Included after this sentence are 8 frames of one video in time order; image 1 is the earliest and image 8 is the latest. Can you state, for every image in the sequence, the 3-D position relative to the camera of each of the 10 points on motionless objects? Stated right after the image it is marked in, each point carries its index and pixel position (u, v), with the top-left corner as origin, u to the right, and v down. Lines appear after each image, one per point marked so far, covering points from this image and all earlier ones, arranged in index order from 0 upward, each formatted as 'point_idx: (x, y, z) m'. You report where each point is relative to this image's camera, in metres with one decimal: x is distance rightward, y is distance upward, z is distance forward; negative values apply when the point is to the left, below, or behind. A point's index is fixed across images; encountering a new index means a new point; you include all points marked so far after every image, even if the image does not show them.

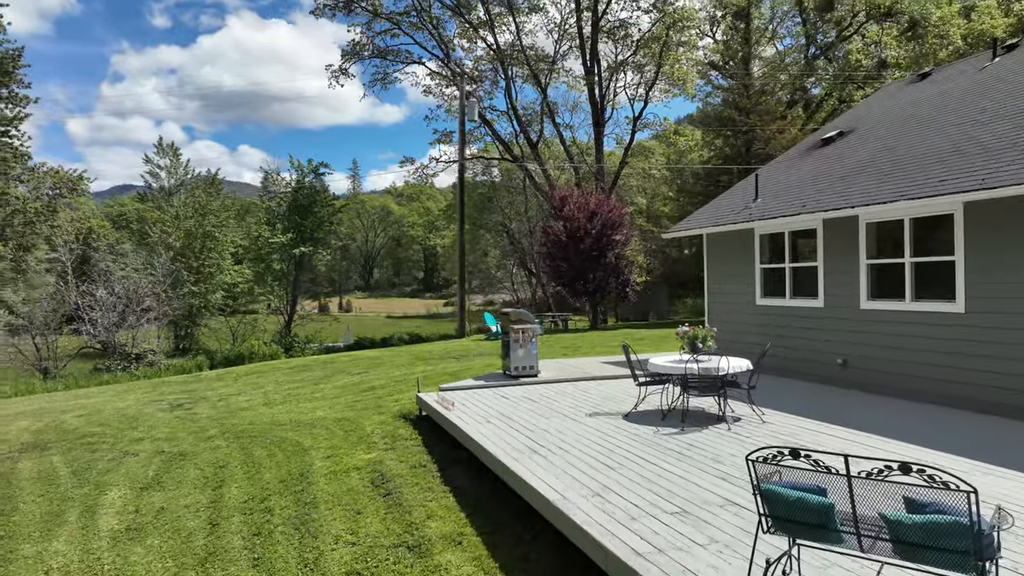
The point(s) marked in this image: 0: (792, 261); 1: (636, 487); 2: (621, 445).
0: (+3.1, +0.3, +7.8) m
1: (+0.7, -1.1, +3.9) m
2: (+0.8, -1.1, +4.9) m
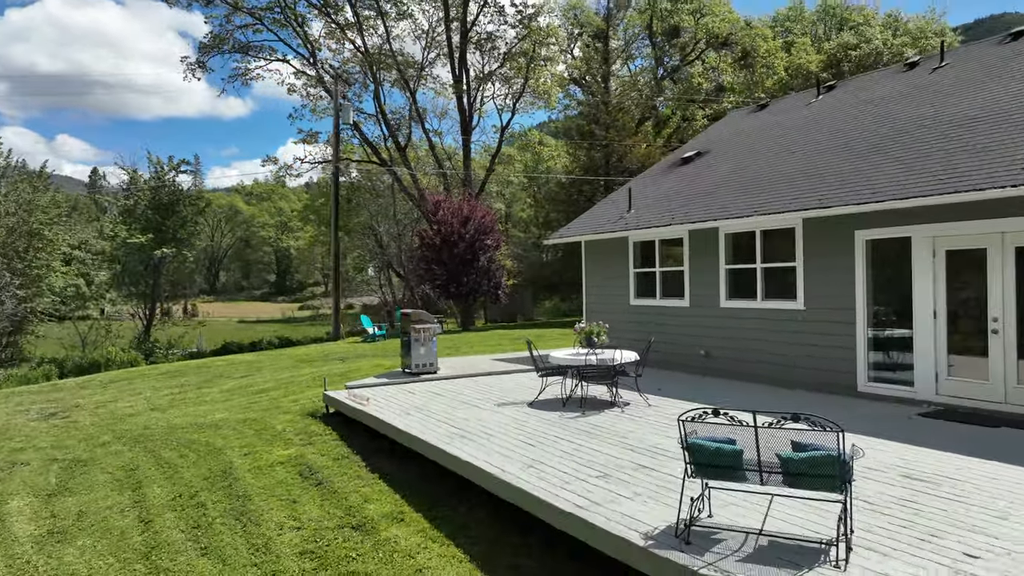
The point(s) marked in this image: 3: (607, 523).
0: (+1.9, +0.3, +8.8) m
1: (+0.4, -1.1, +4.6) m
2: (+0.2, -1.1, +5.5) m
3: (+0.5, -1.1, +3.5) m
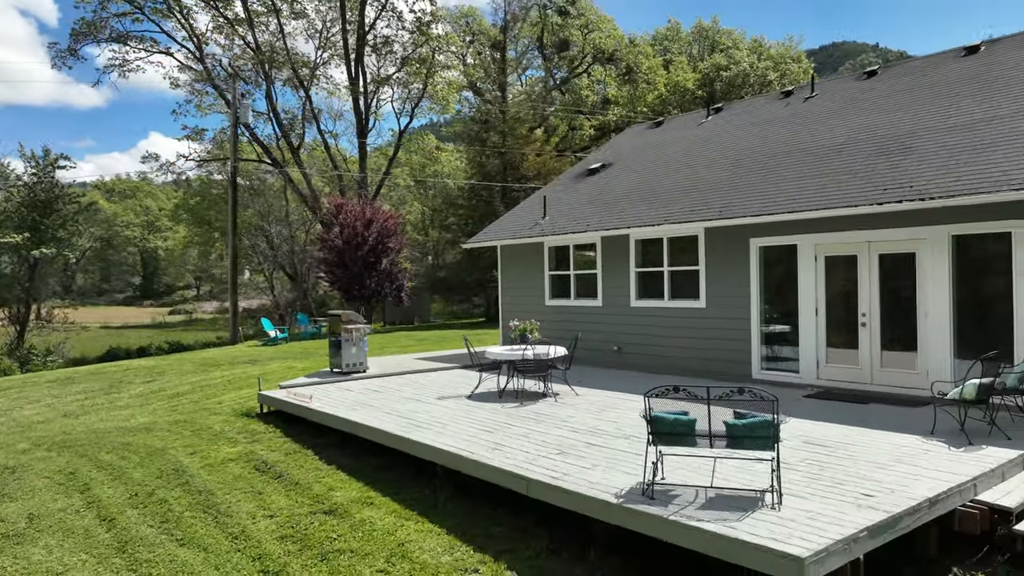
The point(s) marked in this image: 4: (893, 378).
0: (+0.9, +0.3, +9.5) m
1: (+0.1, -1.1, +5.1) m
2: (-0.2, -1.1, +6.0) m
3: (+0.4, -1.1, +4.0) m
4: (+3.5, -0.8, +6.4) m
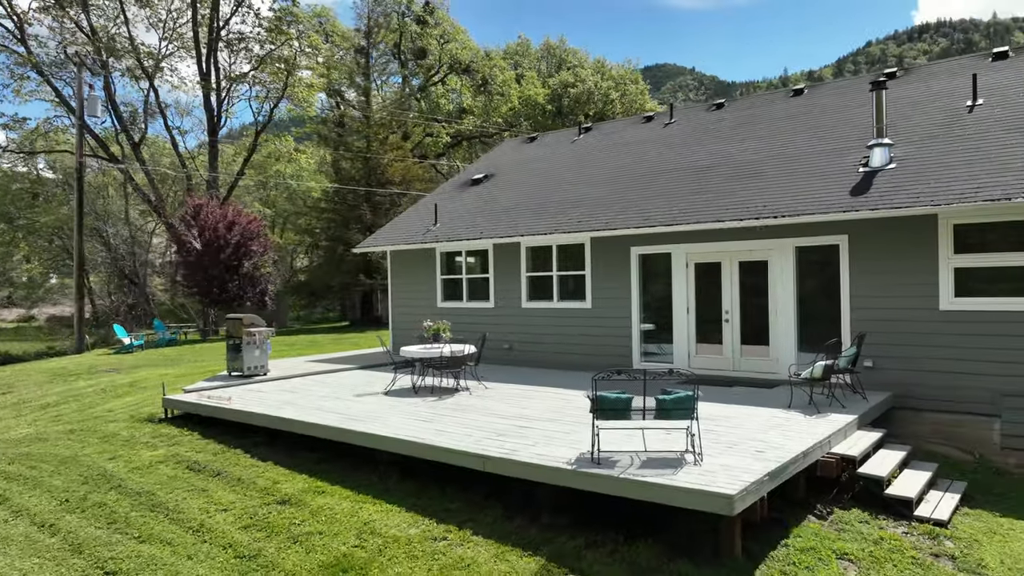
0: (-0.6, +0.2, +10.2) m
1: (-0.4, -1.1, +5.7) m
2: (-0.9, -1.1, +6.5) m
3: (+0.2, -1.1, +4.7) m
4: (+2.6, -0.8, +7.7) m
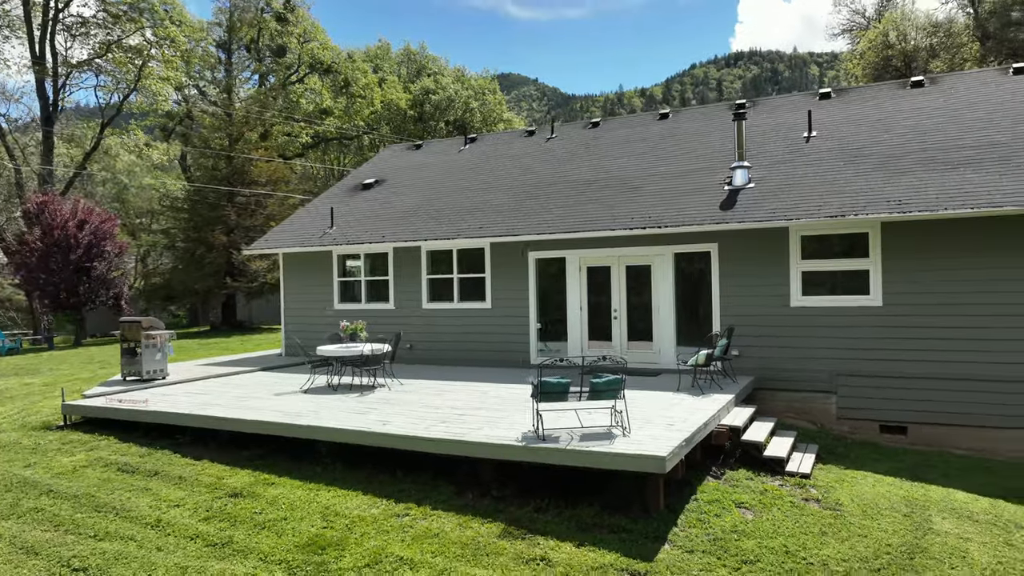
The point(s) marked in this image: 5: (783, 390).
0: (-2.2, +0.2, +10.5) m
1: (-1.0, -1.1, +6.1) m
2: (-1.6, -1.1, +6.8) m
3: (-0.2, -1.1, +5.3) m
4: (+1.5, -0.8, +8.8) m
5: (+3.0, -1.1, +7.9) m
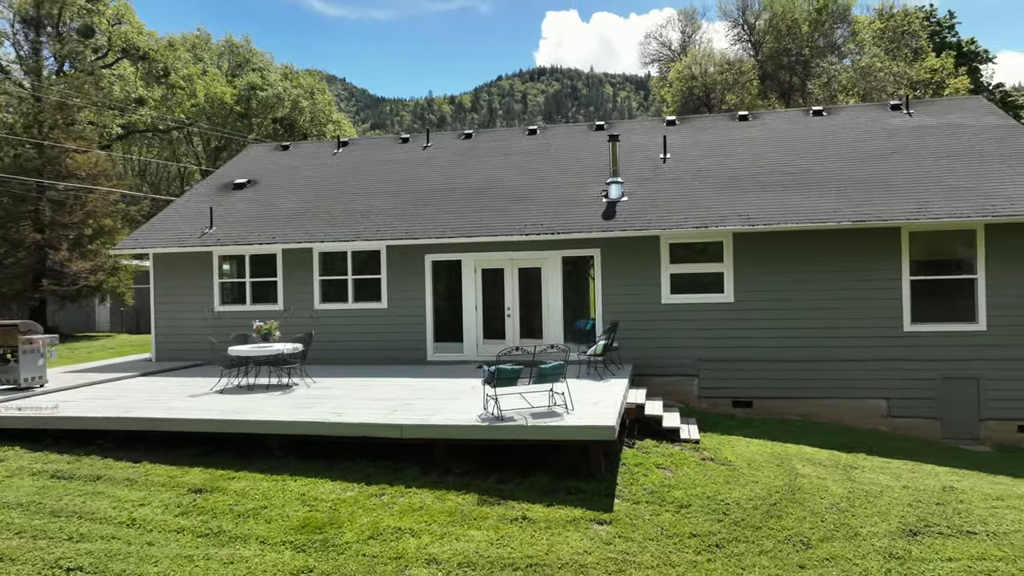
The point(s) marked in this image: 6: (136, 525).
0: (-3.8, +0.2, +10.4) m
1: (-1.5, -1.1, +6.5) m
2: (-2.3, -1.1, +6.9) m
3: (-0.6, -1.1, +5.9) m
4: (+0.2, -0.8, +9.7) m
5: (+1.9, -1.1, +9.2) m
6: (-2.6, -1.6, +4.9) m
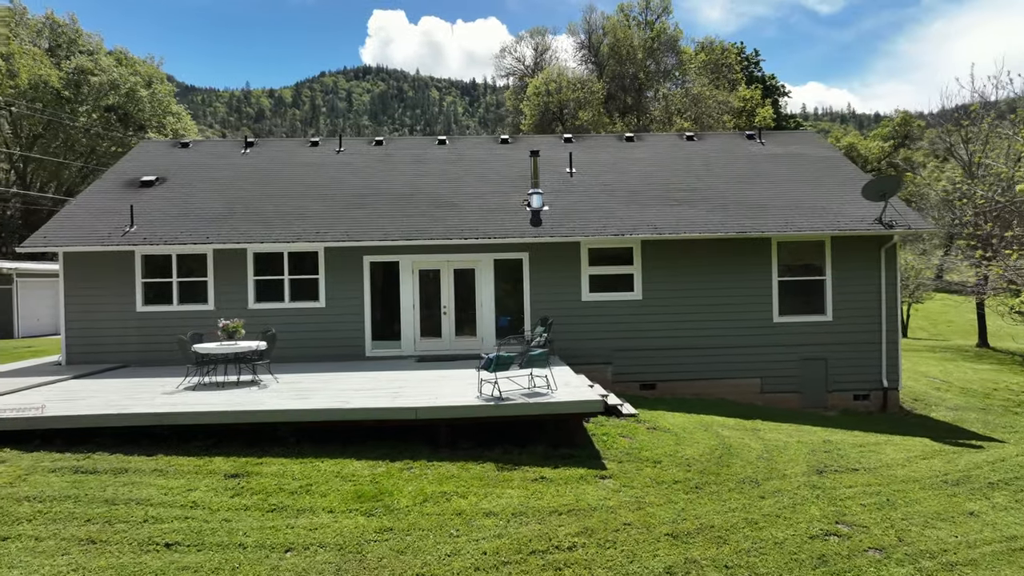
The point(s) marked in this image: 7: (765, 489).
0: (-4.8, +0.2, +10.2) m
1: (-1.7, -1.1, +7.0) m
2: (-2.6, -1.1, +7.3) m
3: (-0.6, -1.1, +6.7) m
4: (-0.8, -0.8, +10.5) m
5: (+1.0, -1.1, +10.5) m
6: (-2.3, -1.6, +5.2) m
7: (+2.2, -1.7, +6.2) m
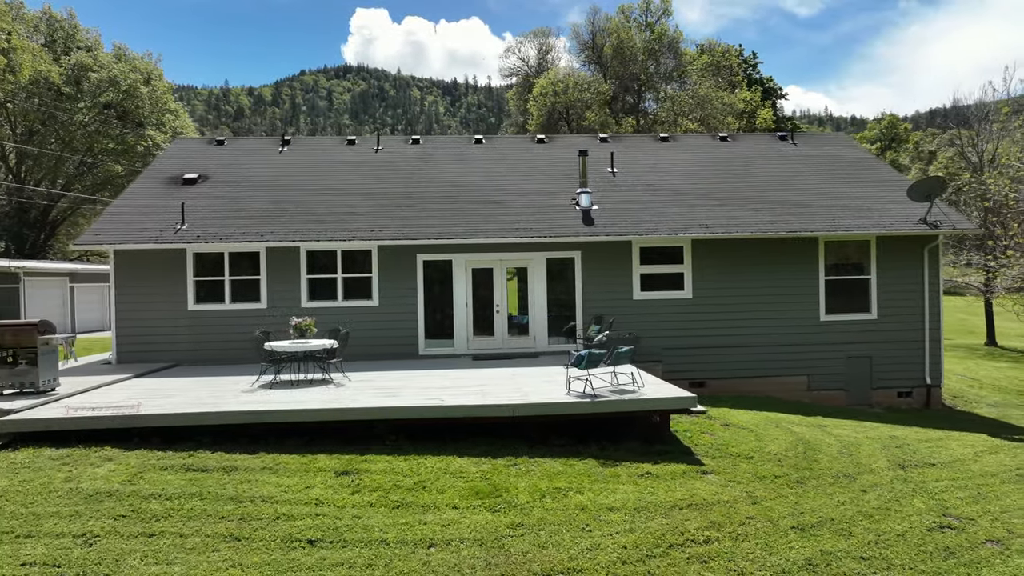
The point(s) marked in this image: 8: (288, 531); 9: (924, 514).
0: (-4.0, +0.2, +10.2) m
1: (-0.8, -1.1, +7.0) m
2: (-1.7, -1.1, +7.3) m
3: (+0.3, -1.1, +6.7) m
4: (0.0, -0.8, +10.6) m
5: (+1.7, -1.1, +10.5) m
6: (-1.4, -1.6, +5.2) m
7: (+3.1, -1.7, +6.3) m
8: (-1.5, -1.6, +4.7) m
9: (+3.2, -1.8, +5.6) m
